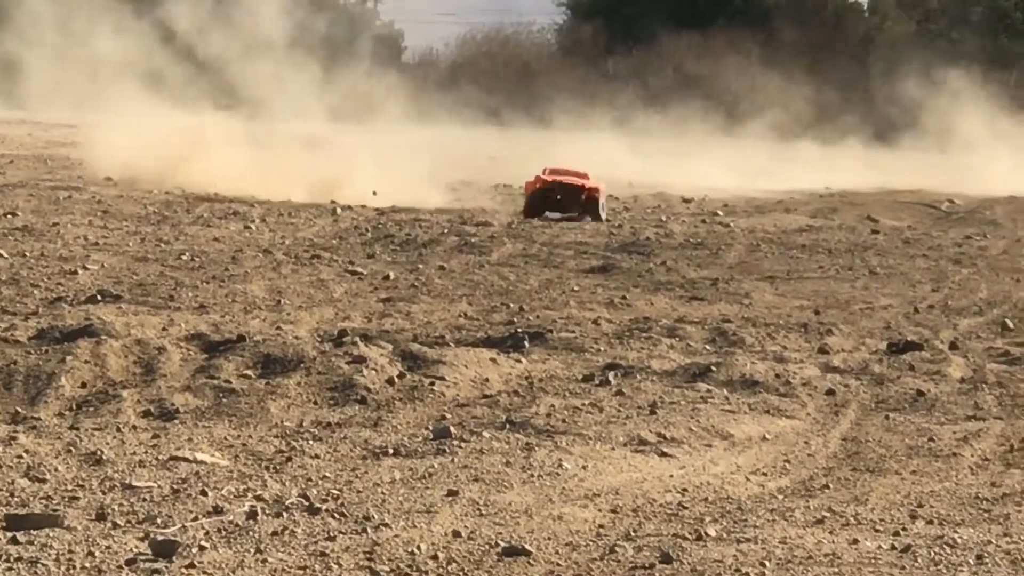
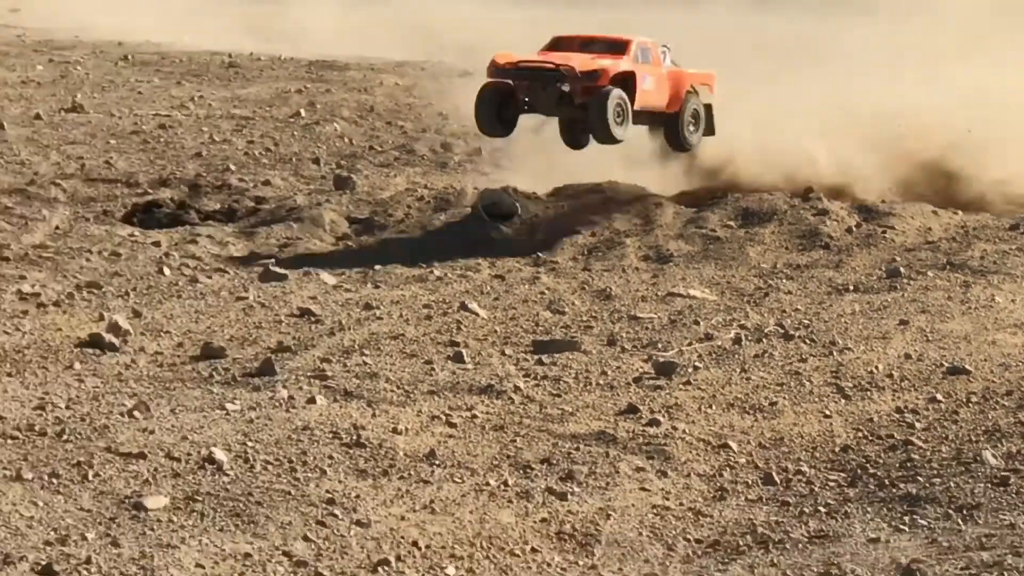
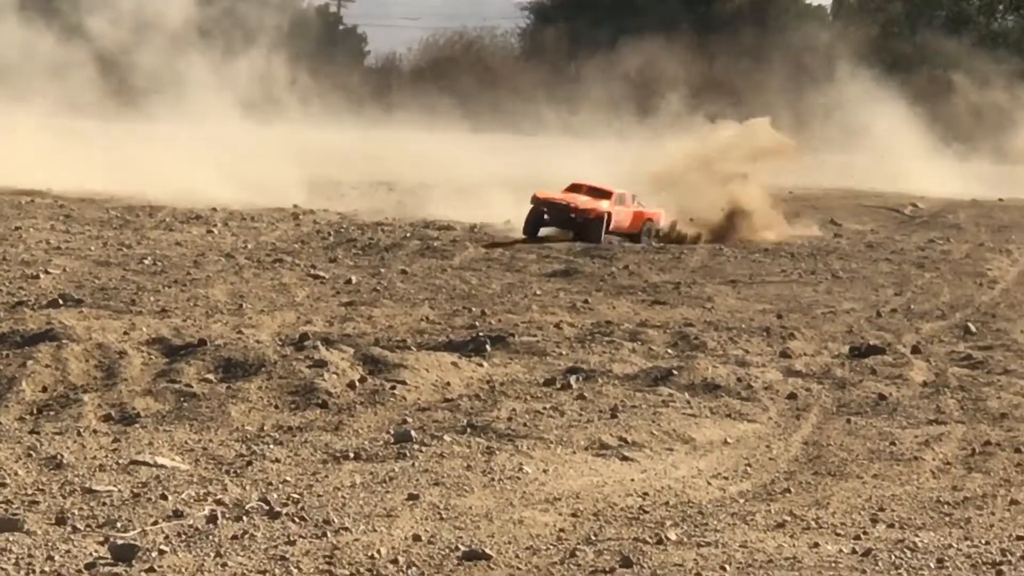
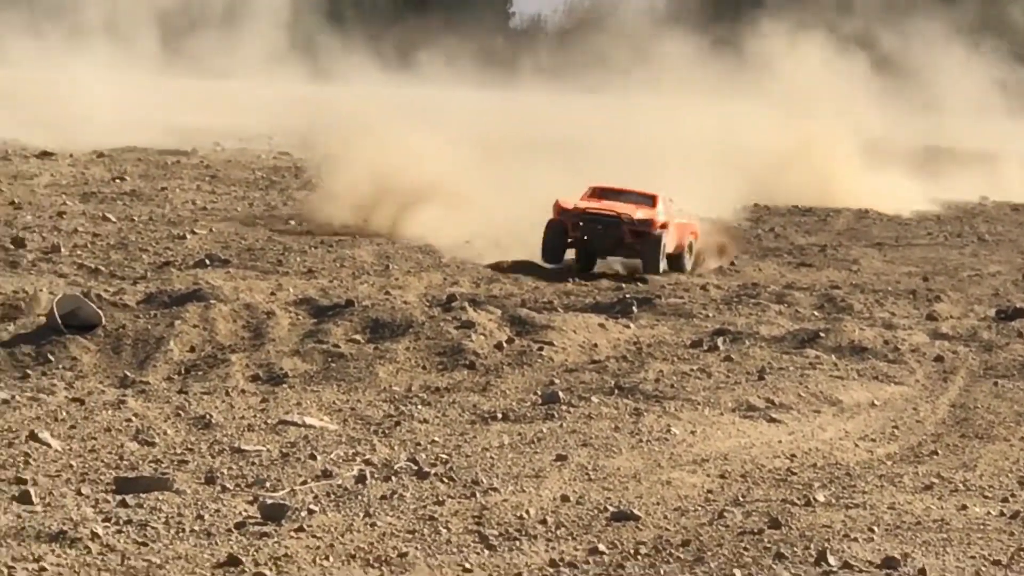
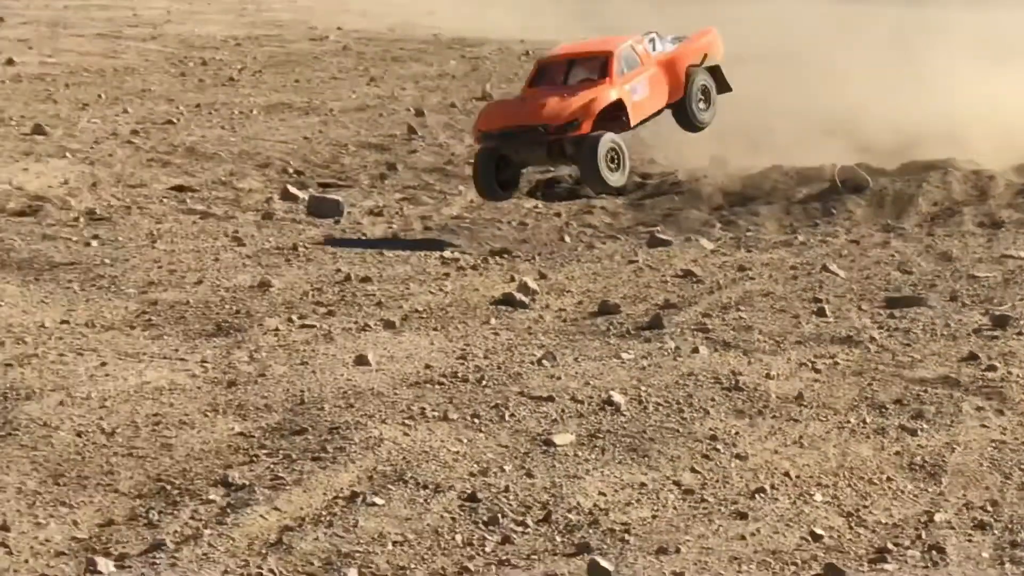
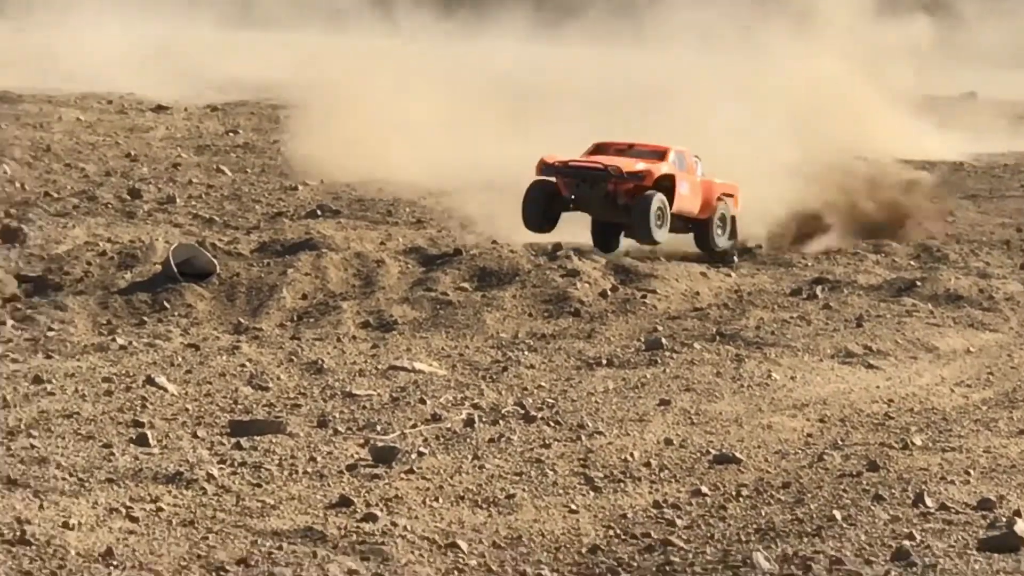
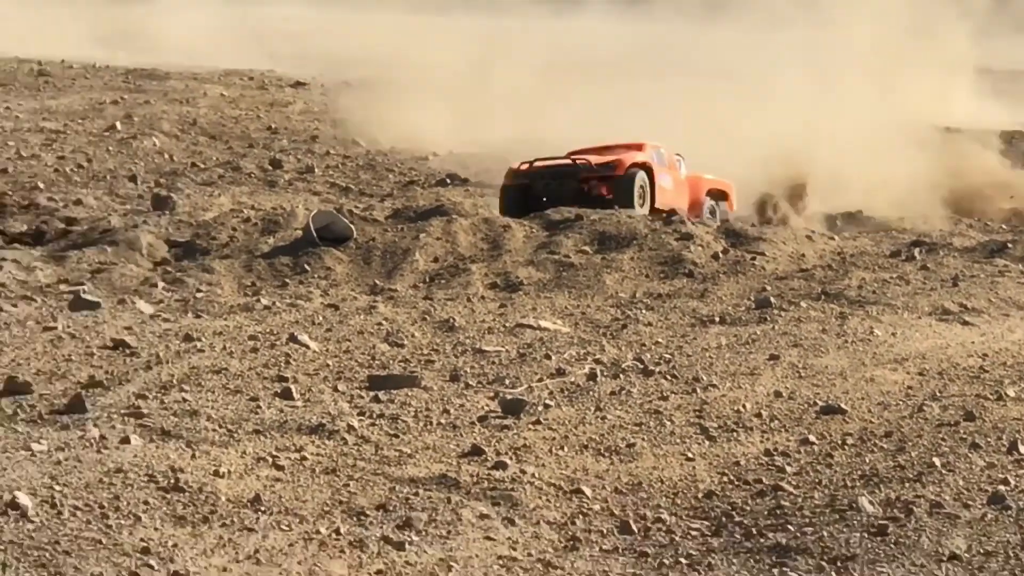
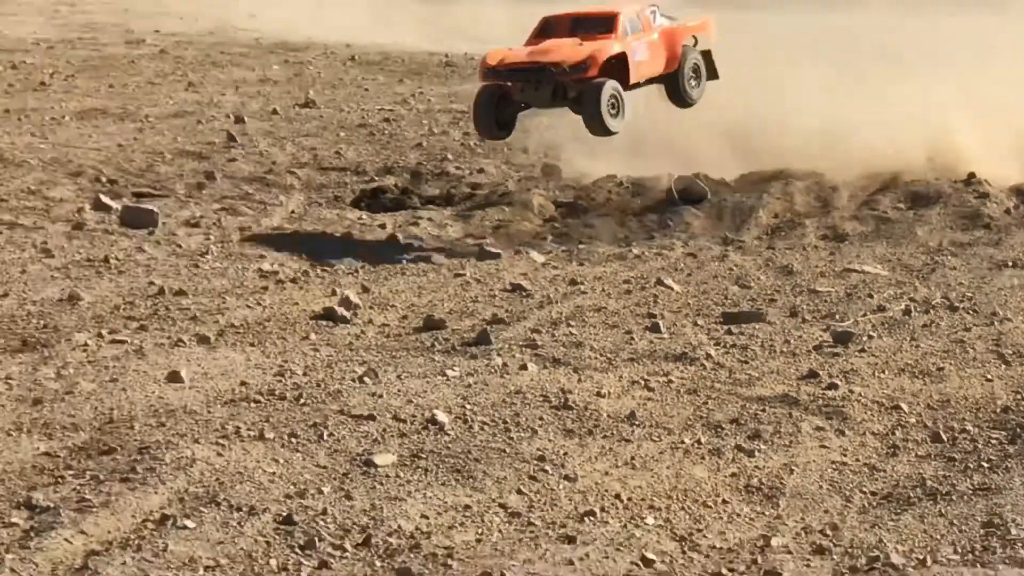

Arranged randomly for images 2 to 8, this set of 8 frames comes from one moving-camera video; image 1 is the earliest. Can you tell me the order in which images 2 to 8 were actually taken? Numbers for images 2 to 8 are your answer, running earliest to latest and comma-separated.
3, 4, 6, 7, 2, 8, 5
